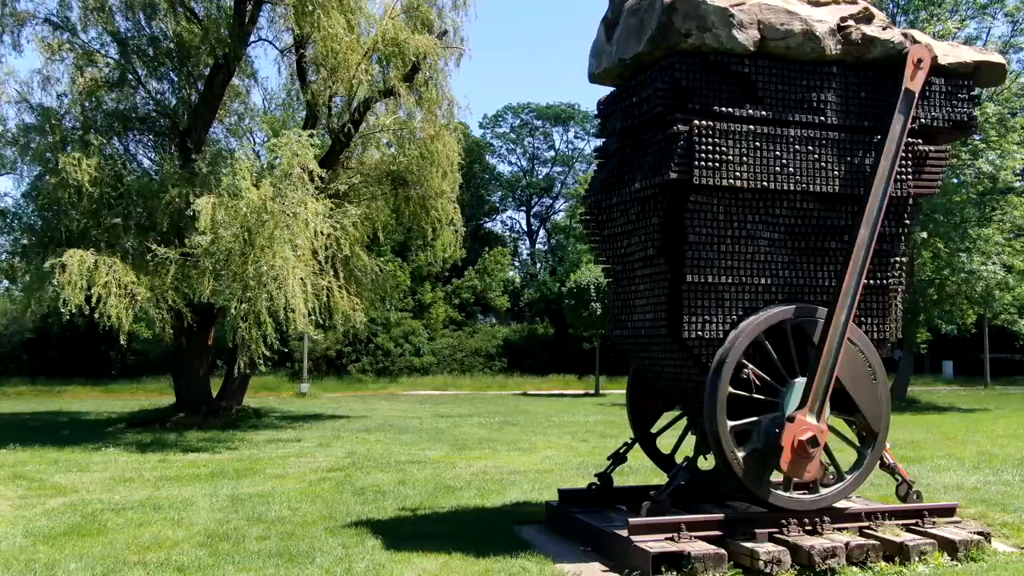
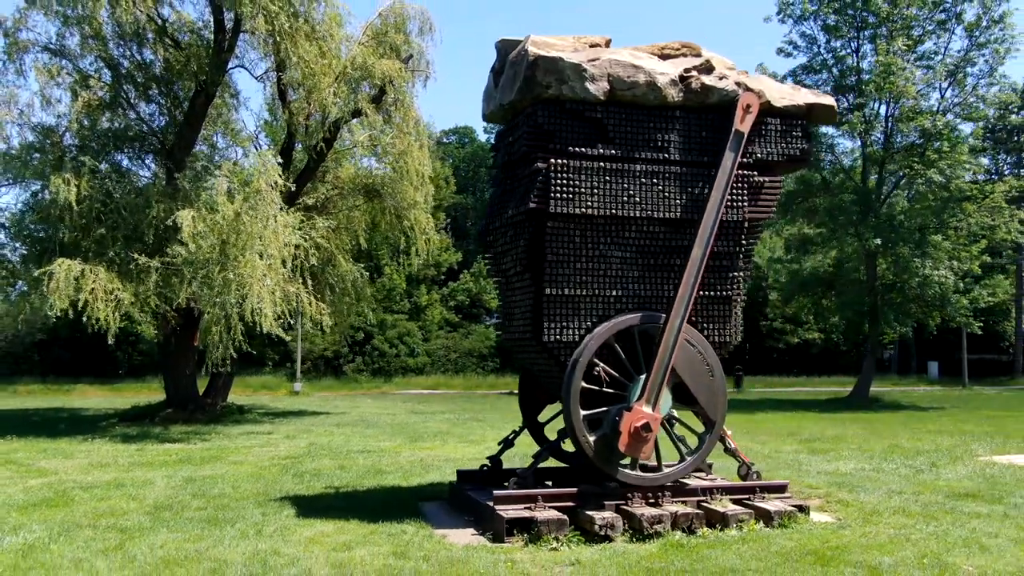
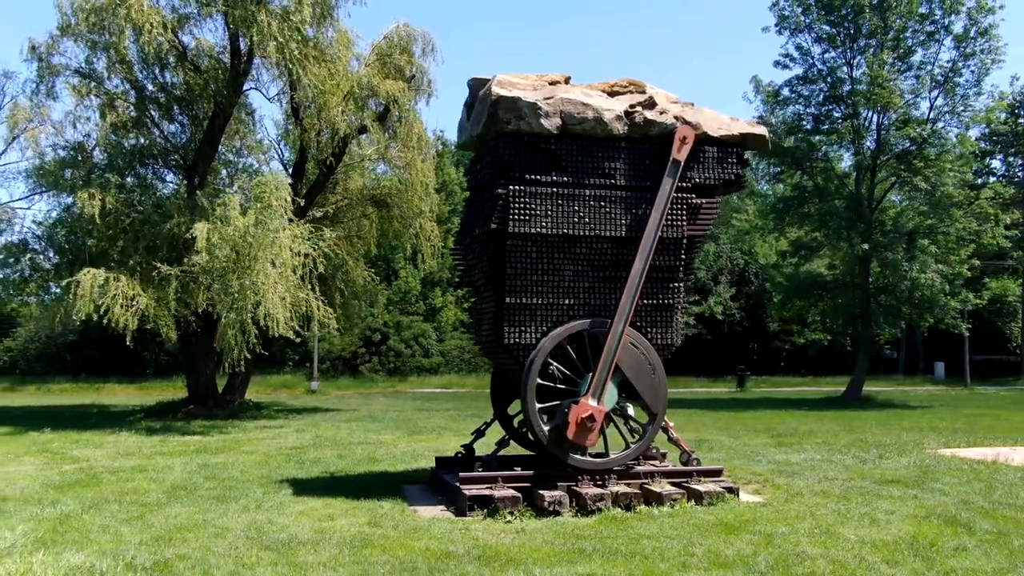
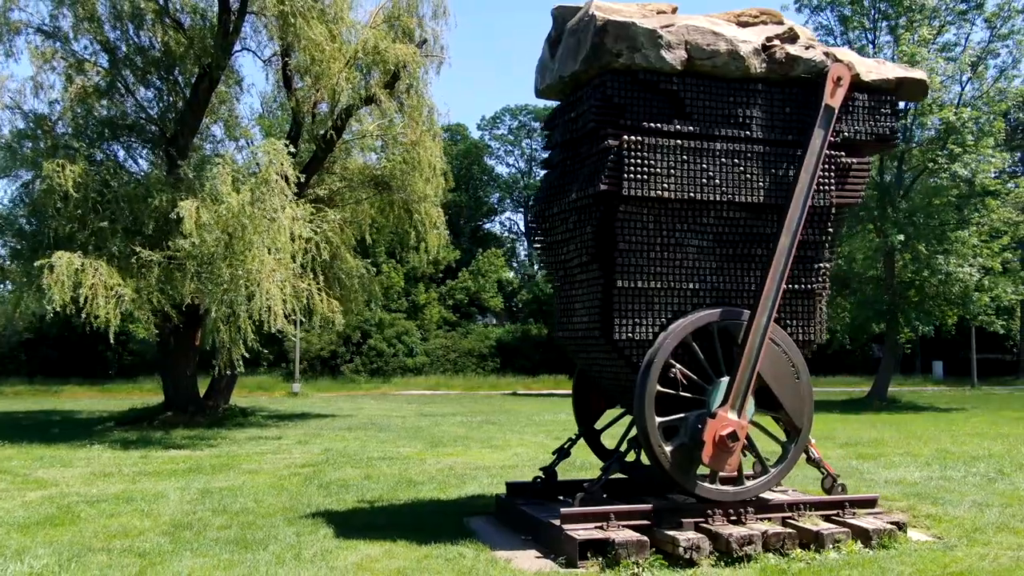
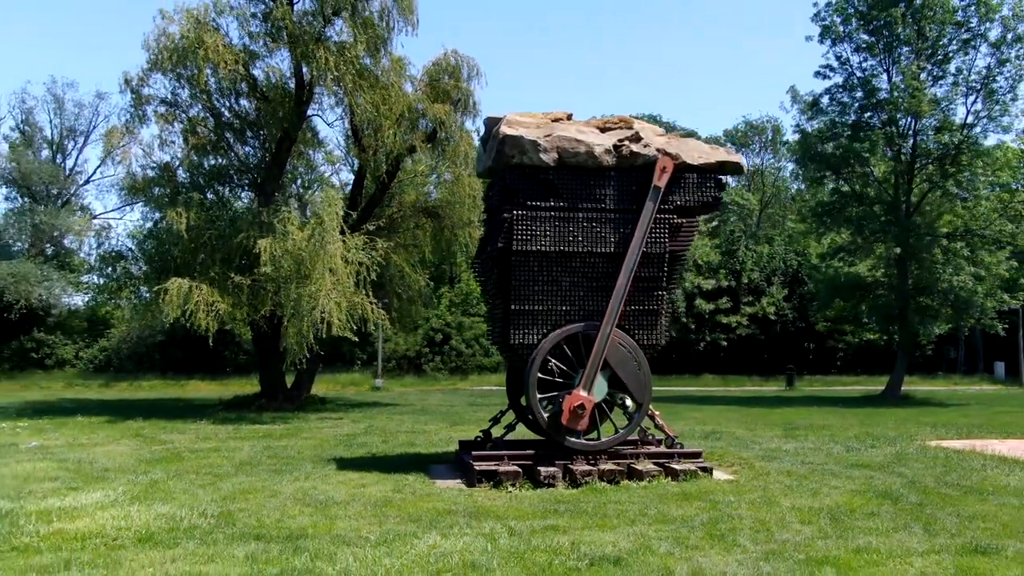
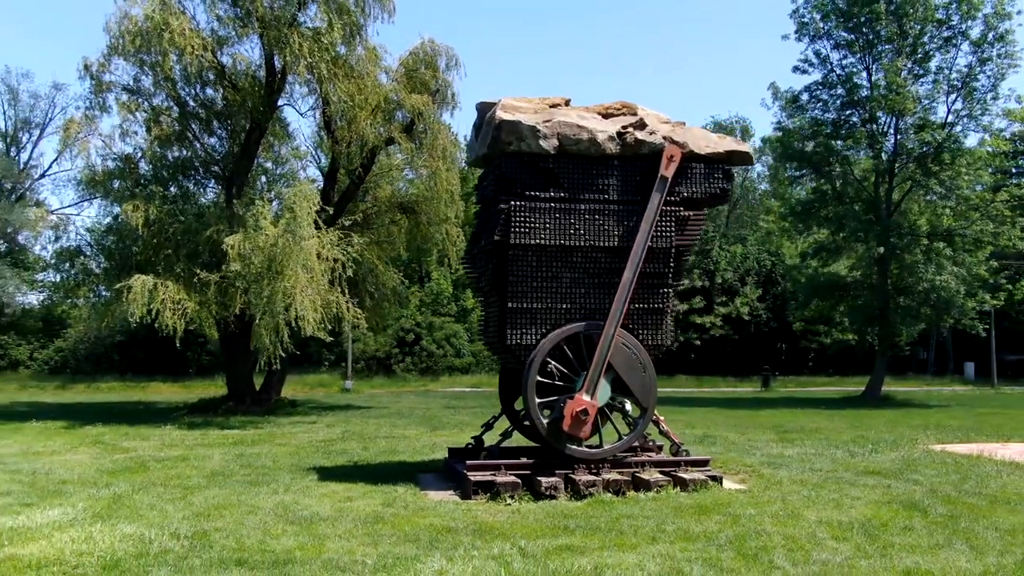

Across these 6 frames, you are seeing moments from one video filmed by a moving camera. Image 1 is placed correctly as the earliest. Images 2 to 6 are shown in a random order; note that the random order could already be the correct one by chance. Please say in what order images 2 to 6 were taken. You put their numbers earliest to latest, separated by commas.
4, 2, 3, 6, 5
